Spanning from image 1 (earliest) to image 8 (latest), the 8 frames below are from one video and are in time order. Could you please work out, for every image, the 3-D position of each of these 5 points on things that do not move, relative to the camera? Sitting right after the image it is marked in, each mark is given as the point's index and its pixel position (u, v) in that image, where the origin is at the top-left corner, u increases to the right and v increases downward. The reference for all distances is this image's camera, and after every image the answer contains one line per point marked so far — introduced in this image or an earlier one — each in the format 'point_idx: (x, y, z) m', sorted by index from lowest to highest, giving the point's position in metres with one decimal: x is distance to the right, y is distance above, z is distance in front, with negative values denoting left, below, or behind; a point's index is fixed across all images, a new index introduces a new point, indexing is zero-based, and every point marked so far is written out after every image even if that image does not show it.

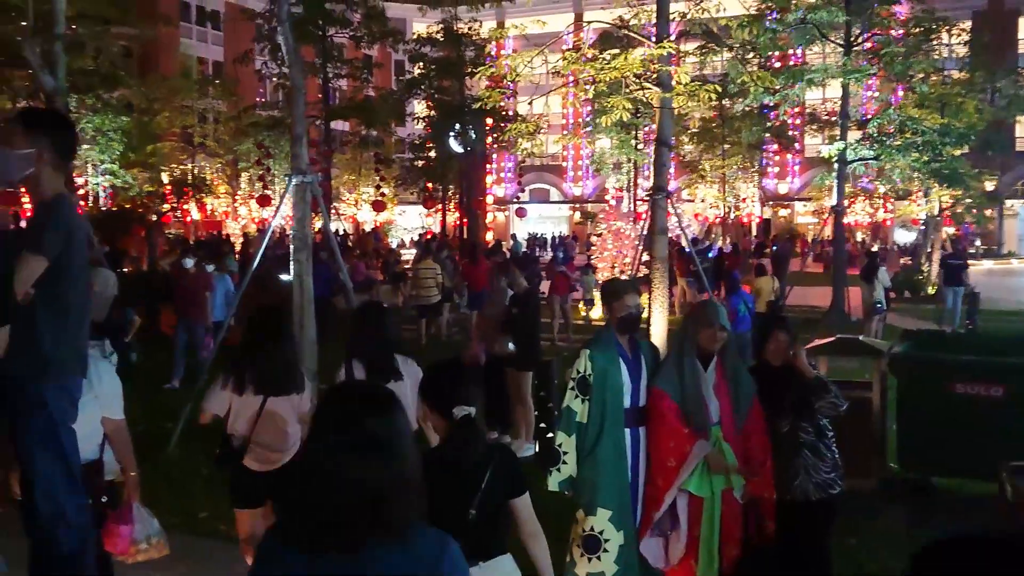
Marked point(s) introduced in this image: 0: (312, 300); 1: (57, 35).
0: (-1.7, -0.1, +7.7) m
1: (-5.4, +3.0, +10.6) m
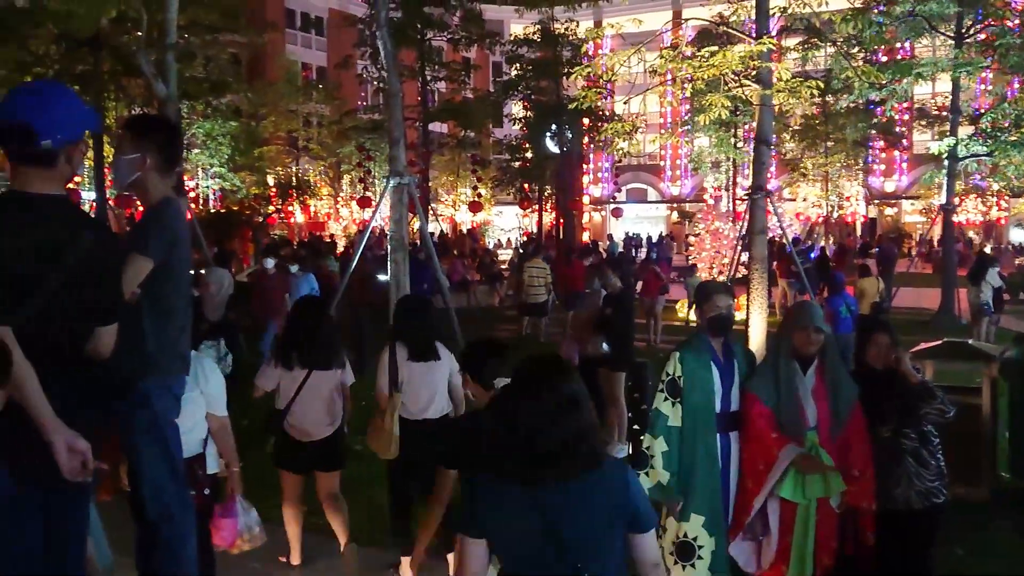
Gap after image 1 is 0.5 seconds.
0: (-0.9, -0.1, +7.8) m
1: (-4.3, +3.0, +11.2) m
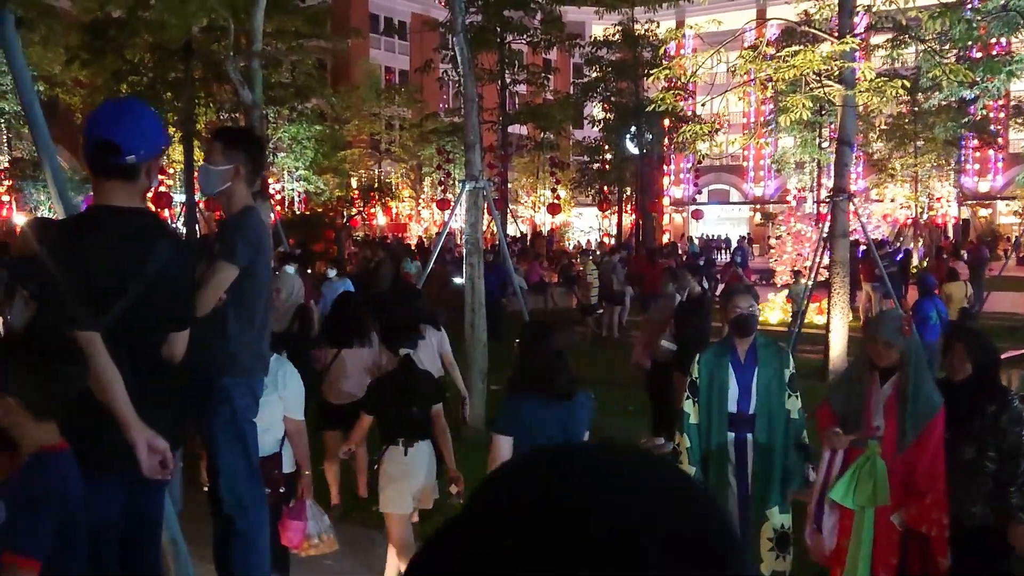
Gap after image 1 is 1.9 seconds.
0: (-0.2, -0.1, +7.9) m
1: (-3.3, +3.0, +11.5) m
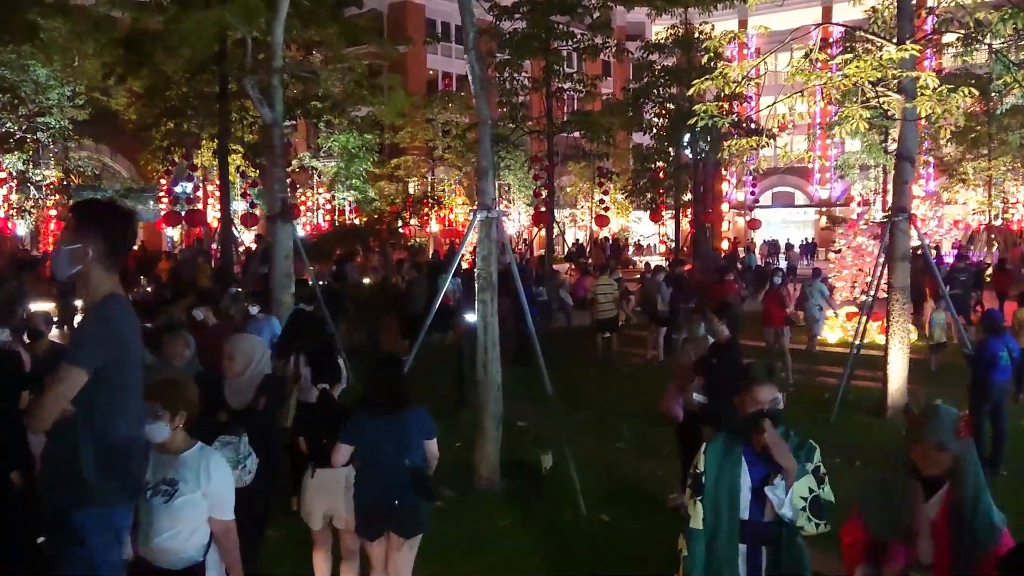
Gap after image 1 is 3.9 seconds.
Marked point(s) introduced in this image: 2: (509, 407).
0: (-0.1, -0.4, +7.3) m
1: (-2.9, +2.7, +11.1) m
2: (-0.1, -1.4, +10.5) m
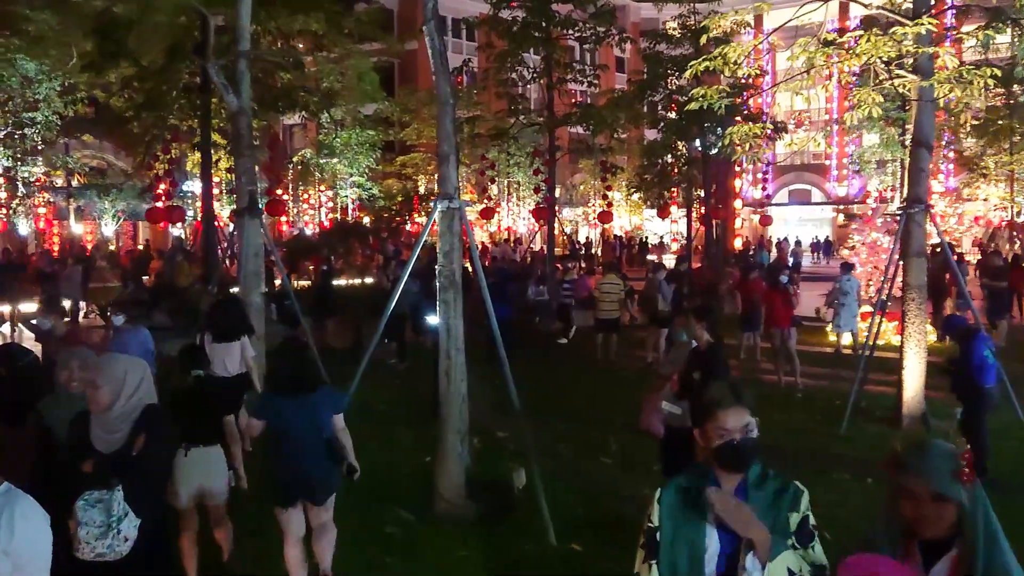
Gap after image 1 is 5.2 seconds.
0: (-0.4, -0.4, +6.5) m
1: (-3.1, +2.7, +10.4) m
2: (-0.2, -1.4, +9.7) m
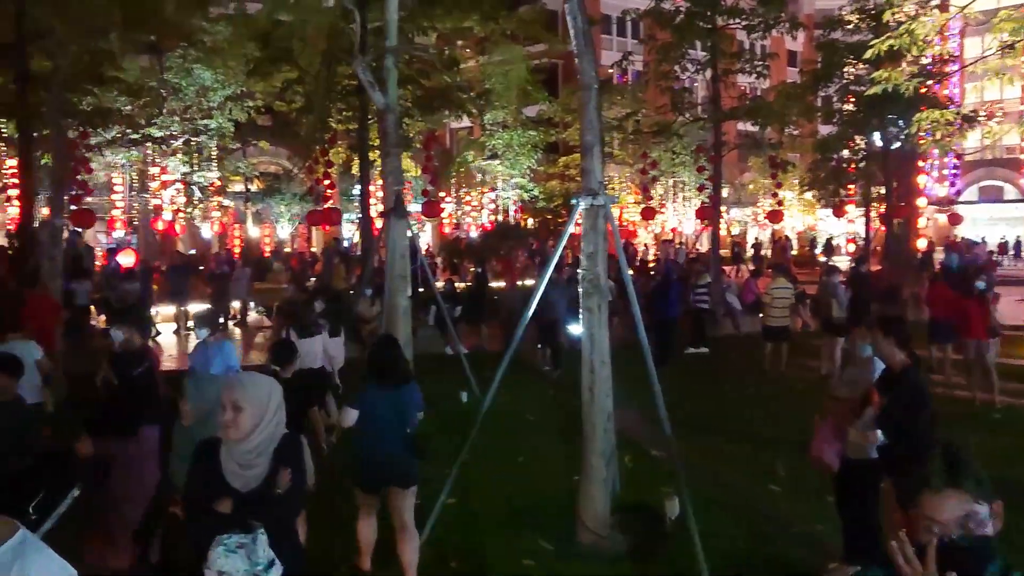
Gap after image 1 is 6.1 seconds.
0: (+0.6, -0.5, +5.8) m
1: (-1.4, +2.7, +10.2) m
2: (+1.3, -1.4, +9.0) m
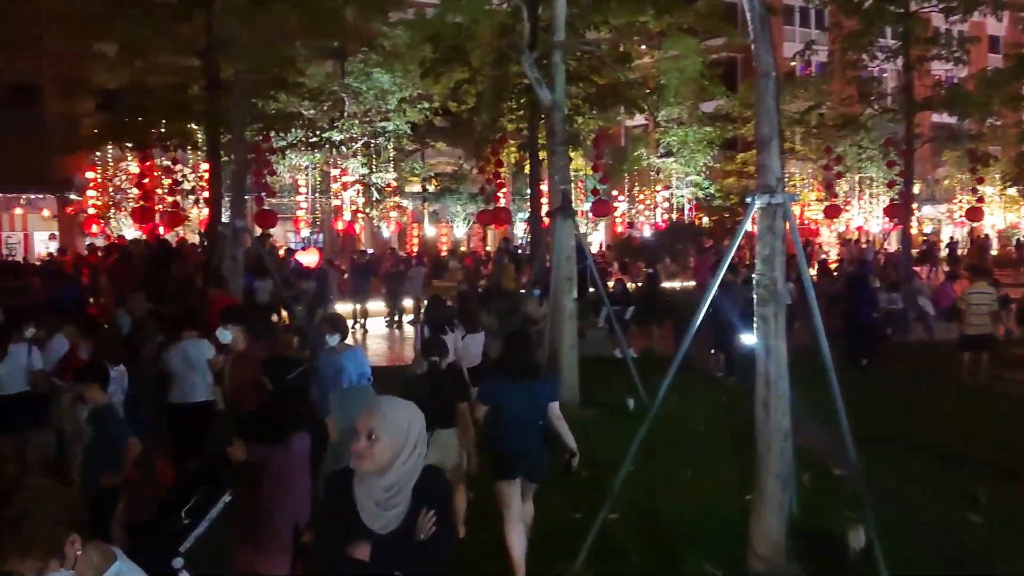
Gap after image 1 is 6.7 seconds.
0: (+1.6, -0.5, +5.4) m
1: (+0.5, +2.7, +10.0) m
2: (+2.9, -1.5, +8.3) m
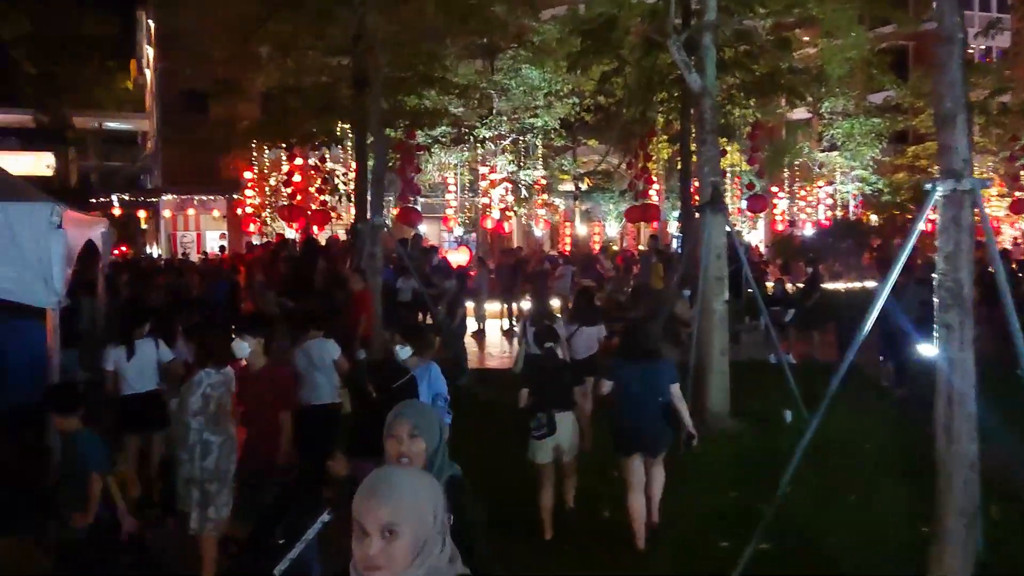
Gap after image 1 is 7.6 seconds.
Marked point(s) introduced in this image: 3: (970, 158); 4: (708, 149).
0: (+2.4, -0.5, +4.7) m
1: (+2.1, +2.7, +9.4) m
2: (+4.1, -1.5, +7.4) m
3: (+2.4, +0.7, +4.8) m
4: (+2.1, +1.4, +9.4) m
